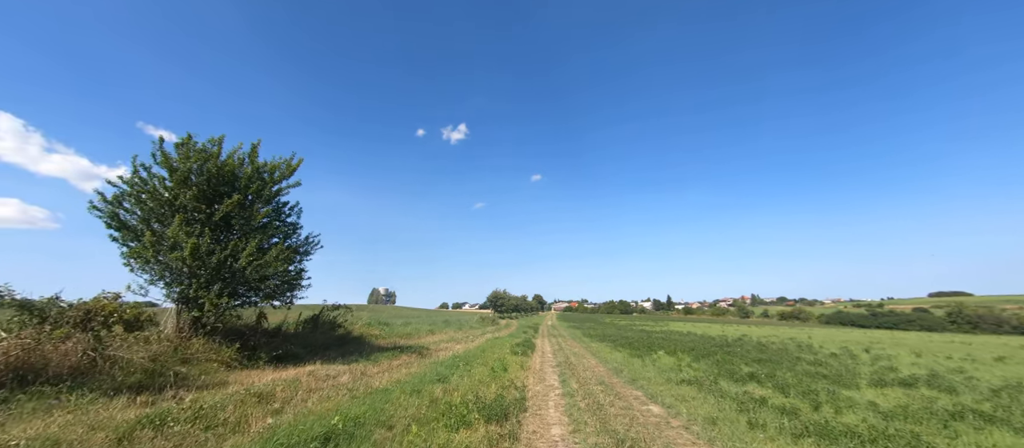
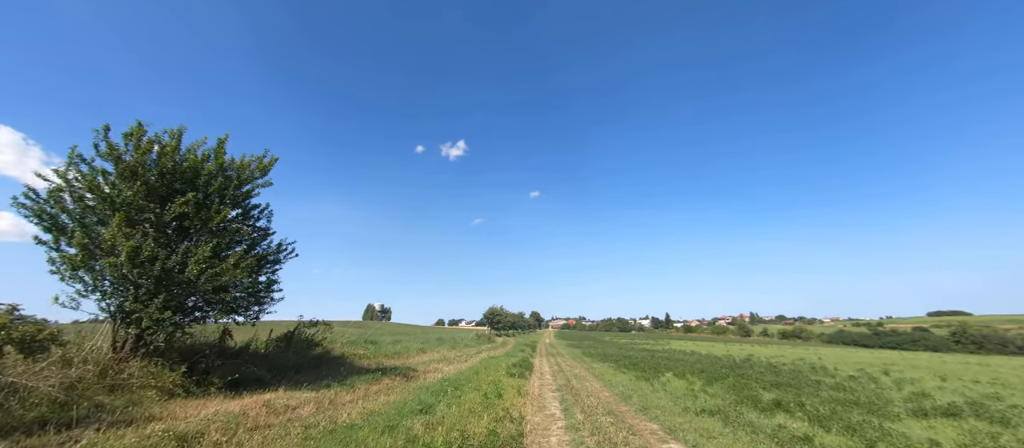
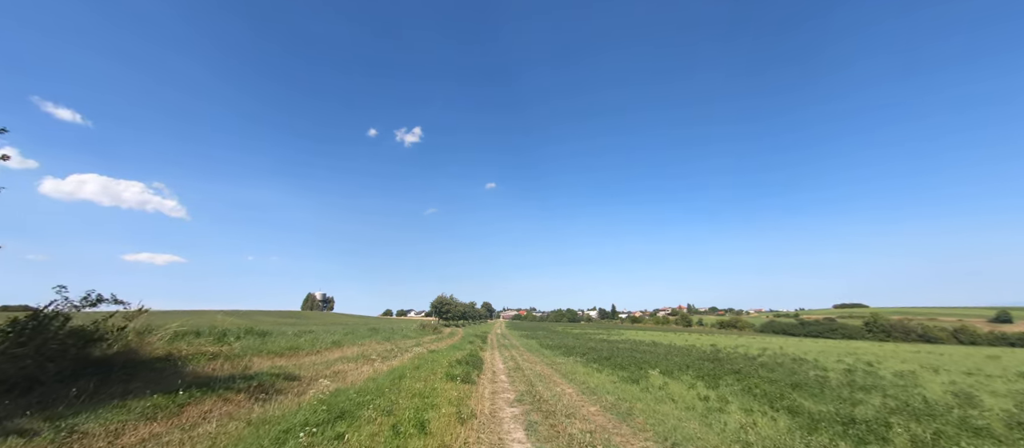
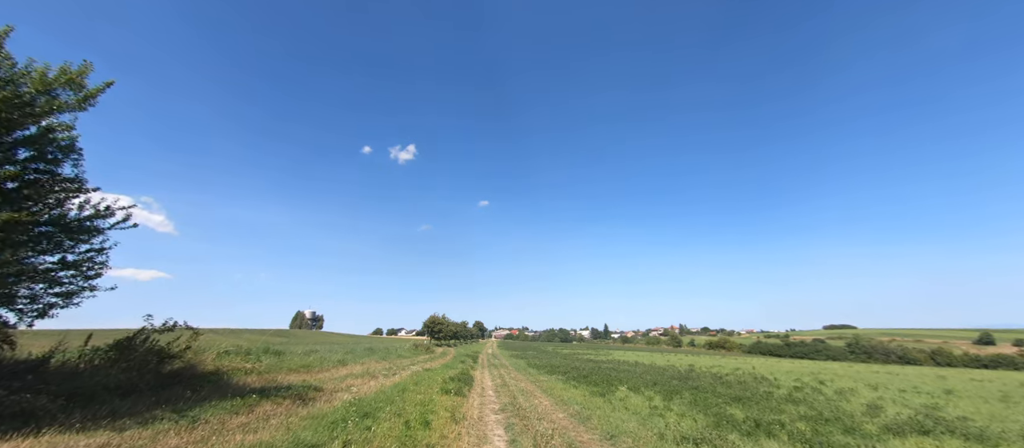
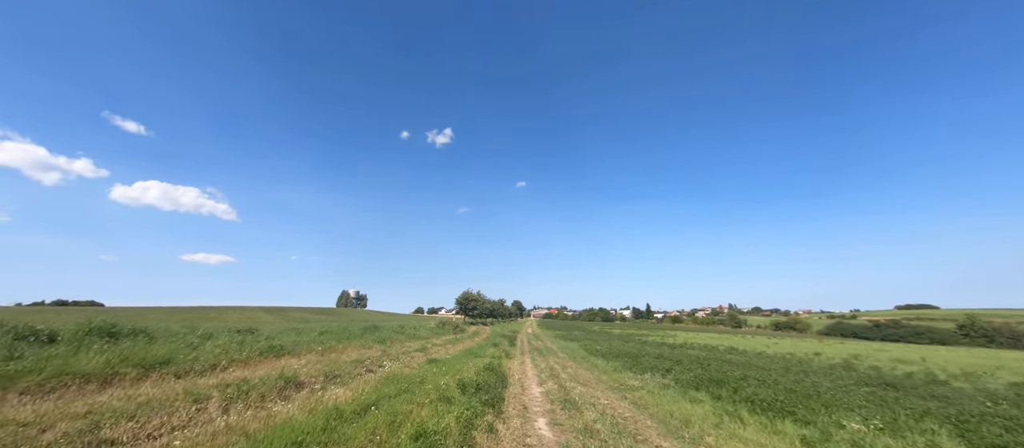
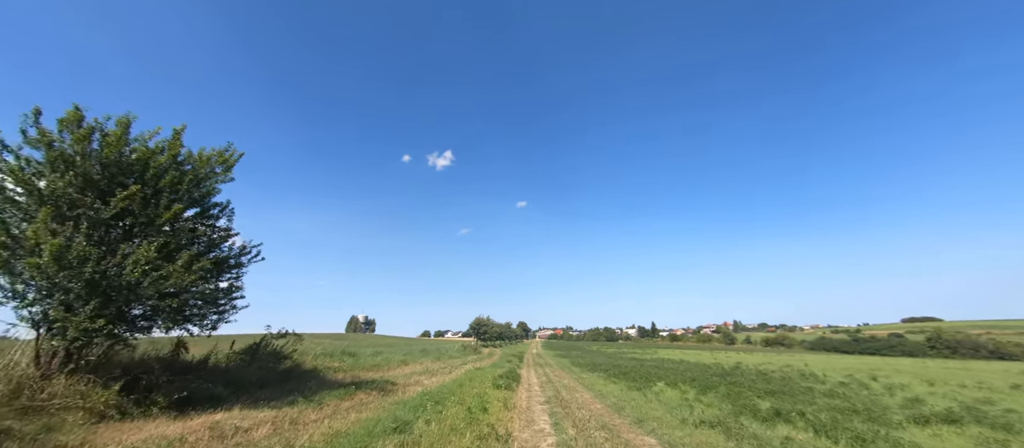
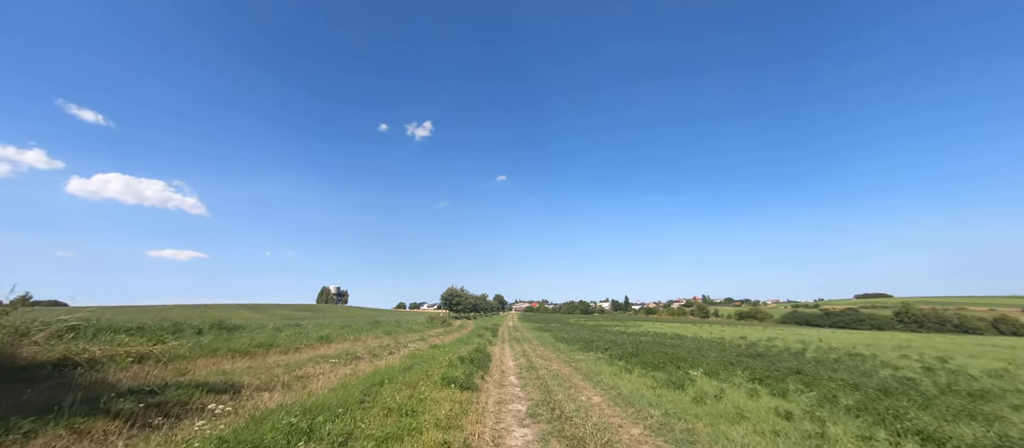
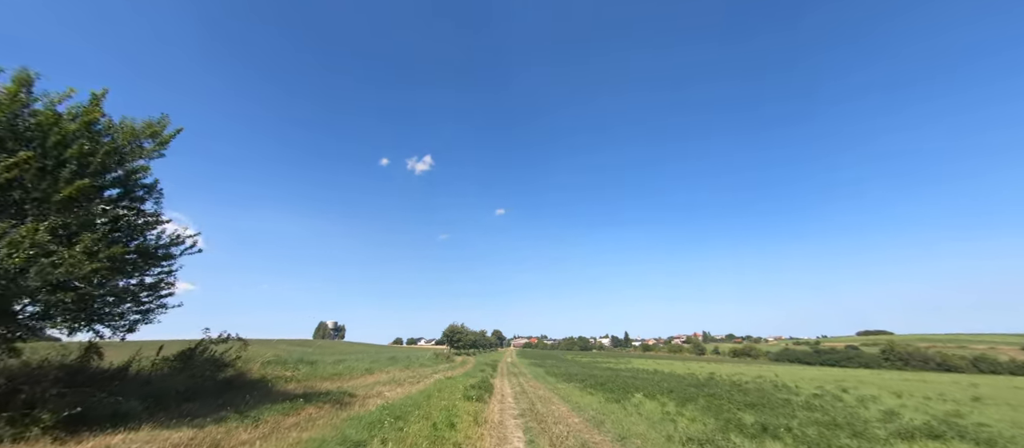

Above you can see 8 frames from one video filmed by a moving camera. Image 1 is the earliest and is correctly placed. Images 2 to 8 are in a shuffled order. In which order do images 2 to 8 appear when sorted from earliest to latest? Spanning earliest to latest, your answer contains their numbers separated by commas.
2, 6, 8, 4, 3, 7, 5
